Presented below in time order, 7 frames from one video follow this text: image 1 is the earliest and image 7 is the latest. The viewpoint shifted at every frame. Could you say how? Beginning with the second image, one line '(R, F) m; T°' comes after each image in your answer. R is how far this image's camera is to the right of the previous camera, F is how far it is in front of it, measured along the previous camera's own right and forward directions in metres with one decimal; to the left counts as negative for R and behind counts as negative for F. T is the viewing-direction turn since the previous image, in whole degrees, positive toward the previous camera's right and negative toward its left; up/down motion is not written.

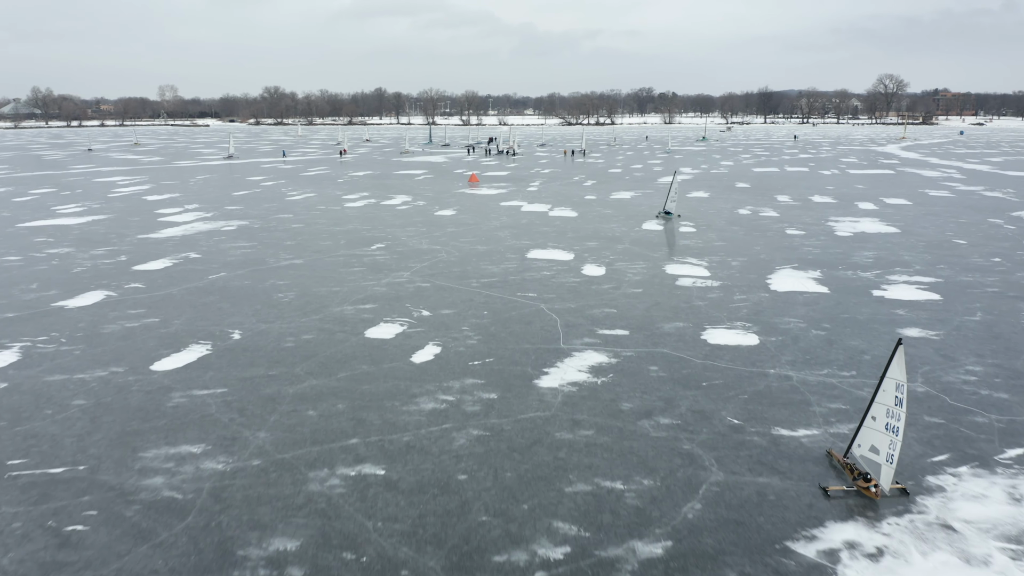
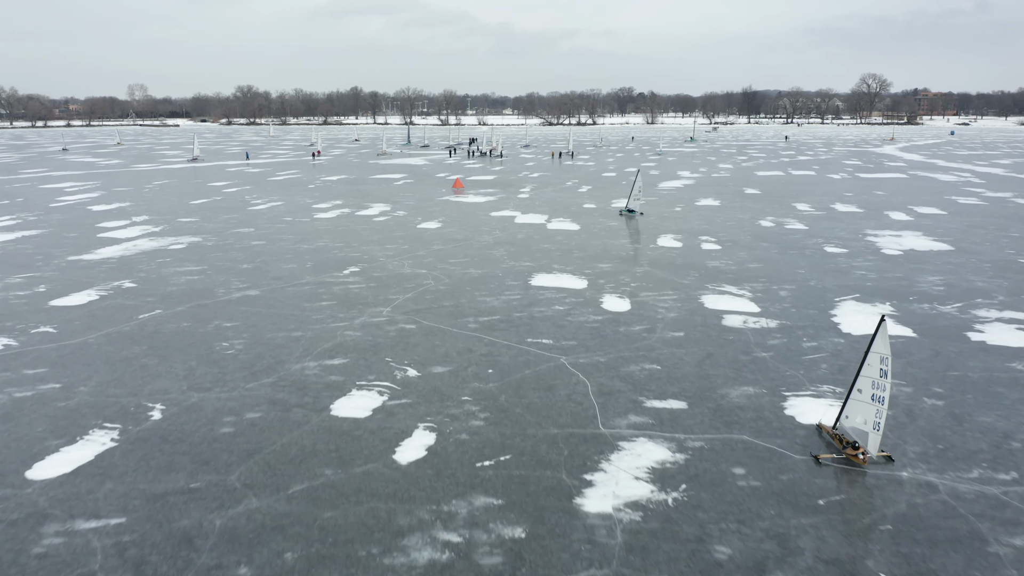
(-0.5, +3.8) m; +1°
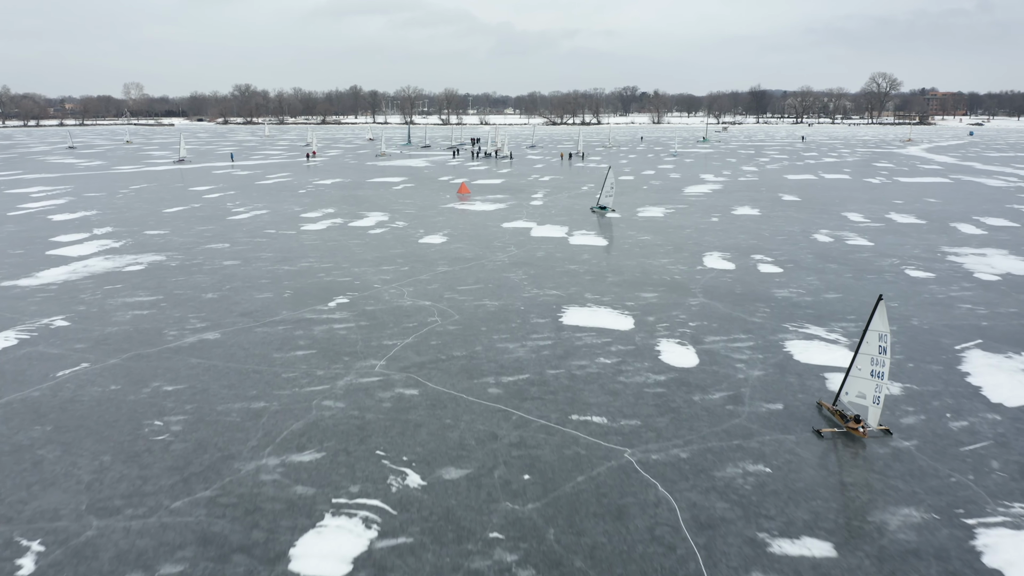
(-0.4, +3.8) m; 0°
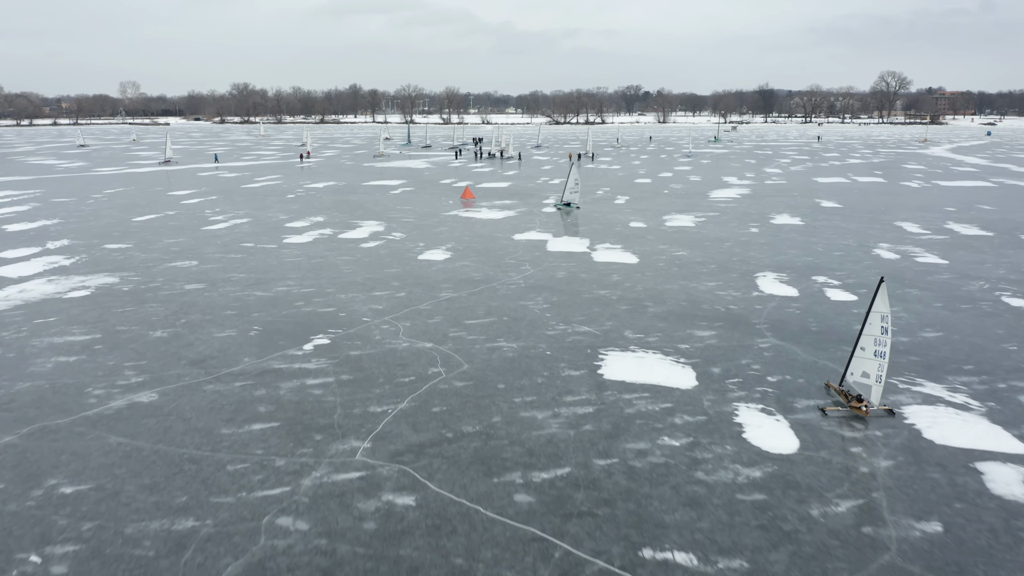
(-0.3, +3.4) m; 0°
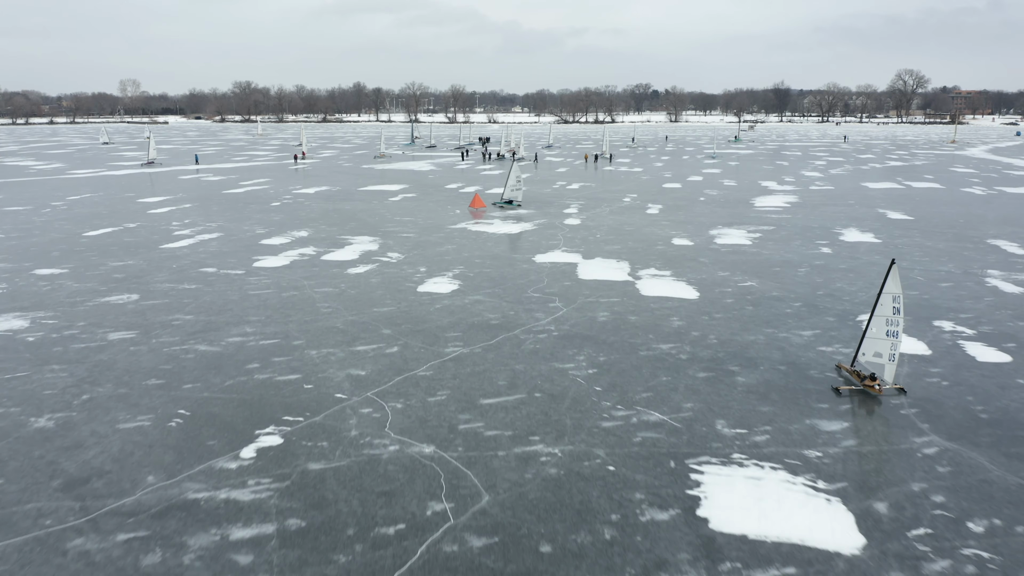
(-0.3, +4.3) m; 0°
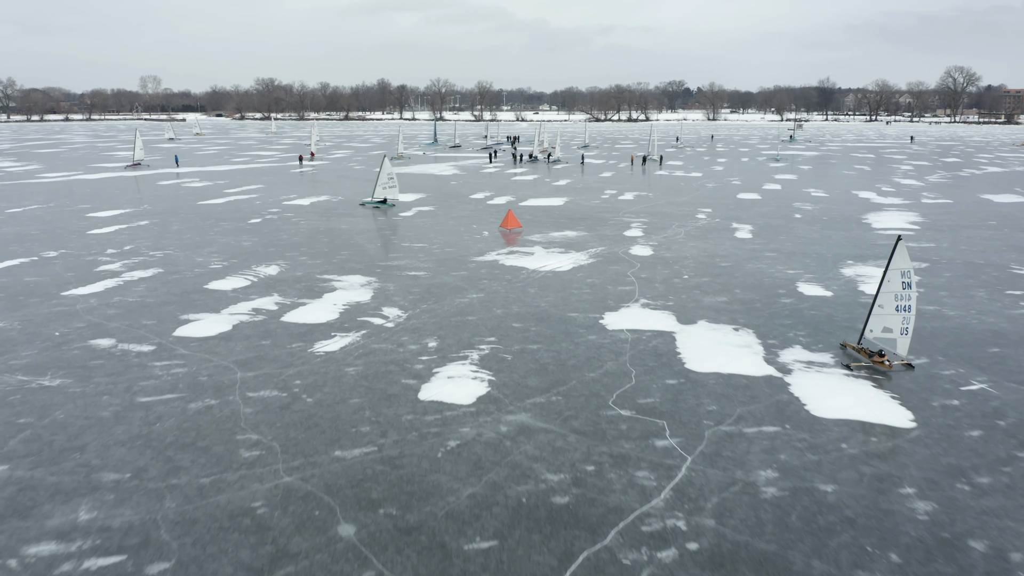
(-0.5, +6.7) m; -2°
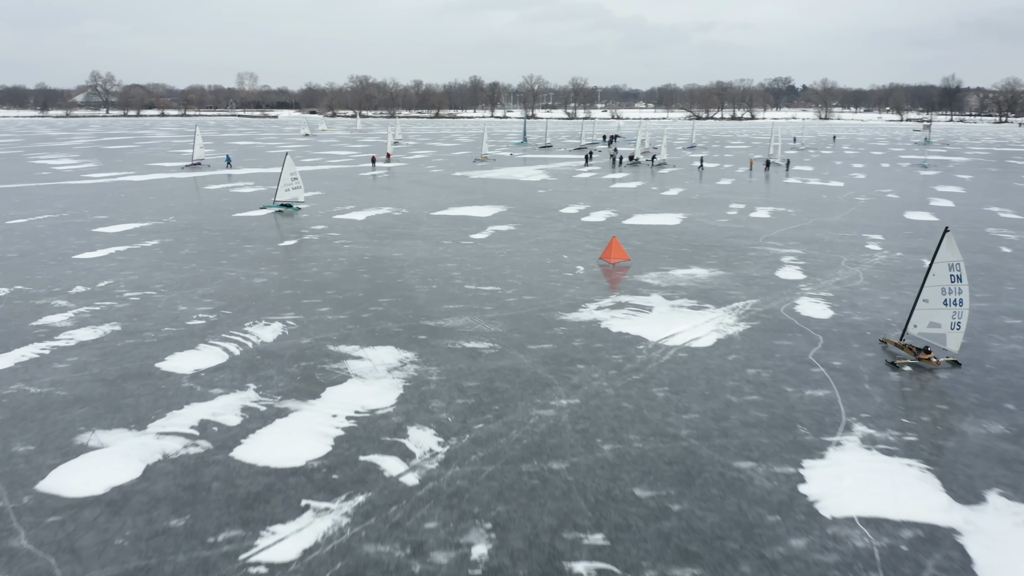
(-0.3, +5.7) m; -6°
